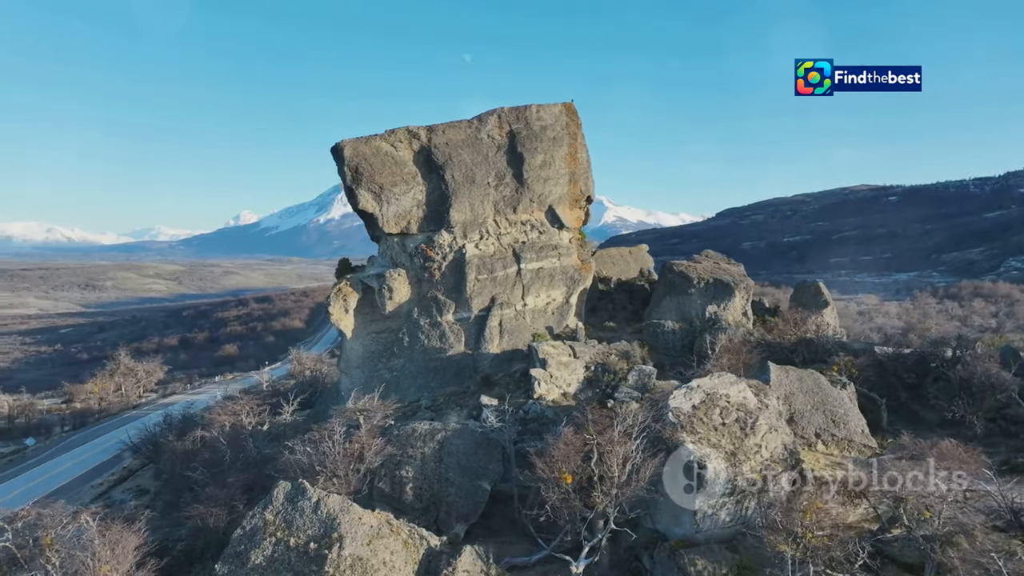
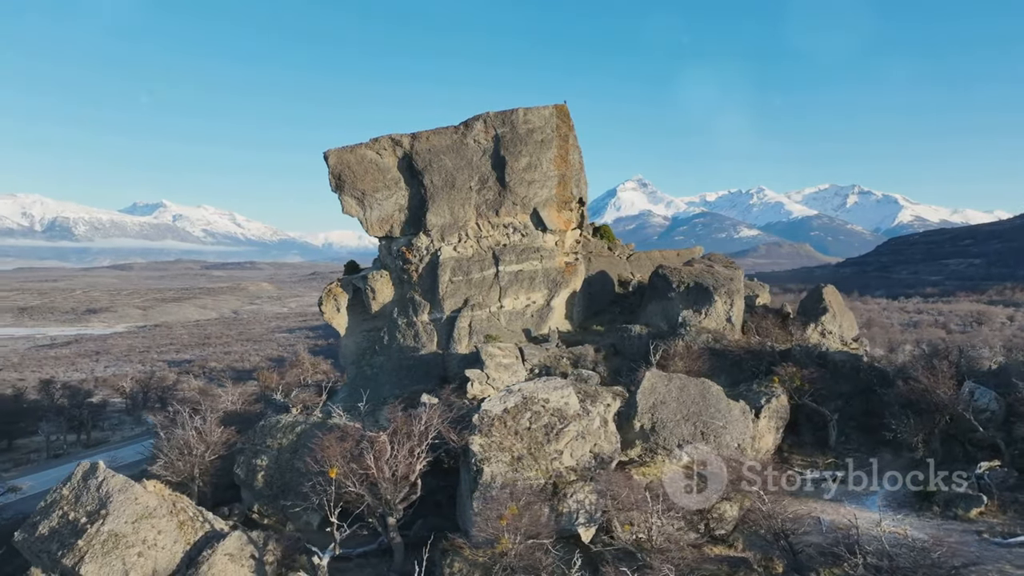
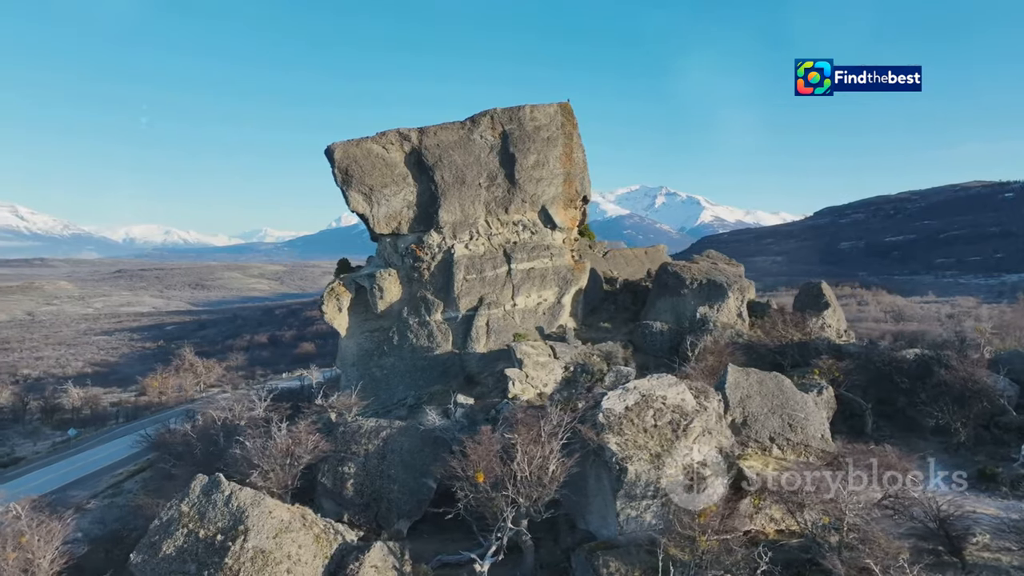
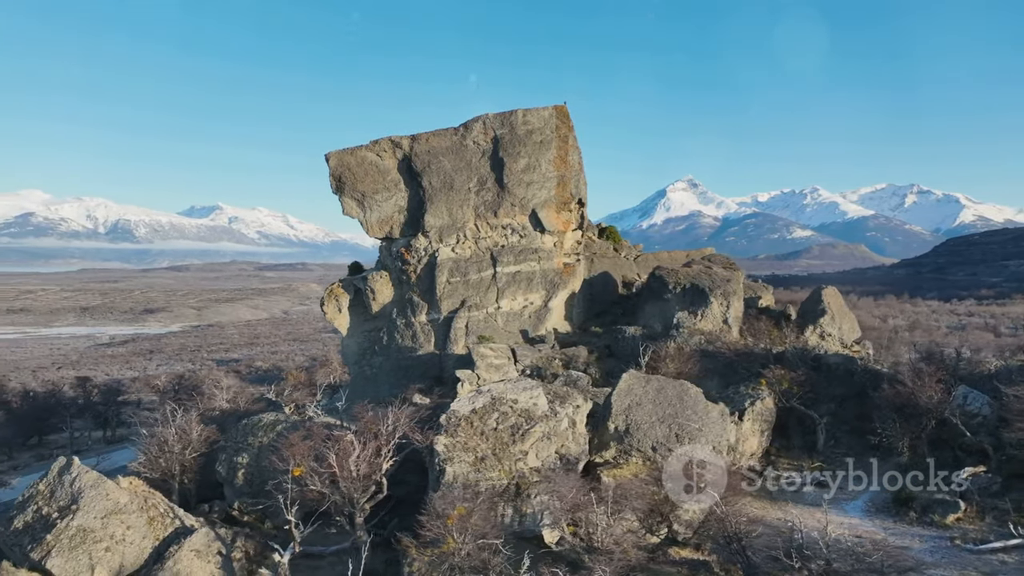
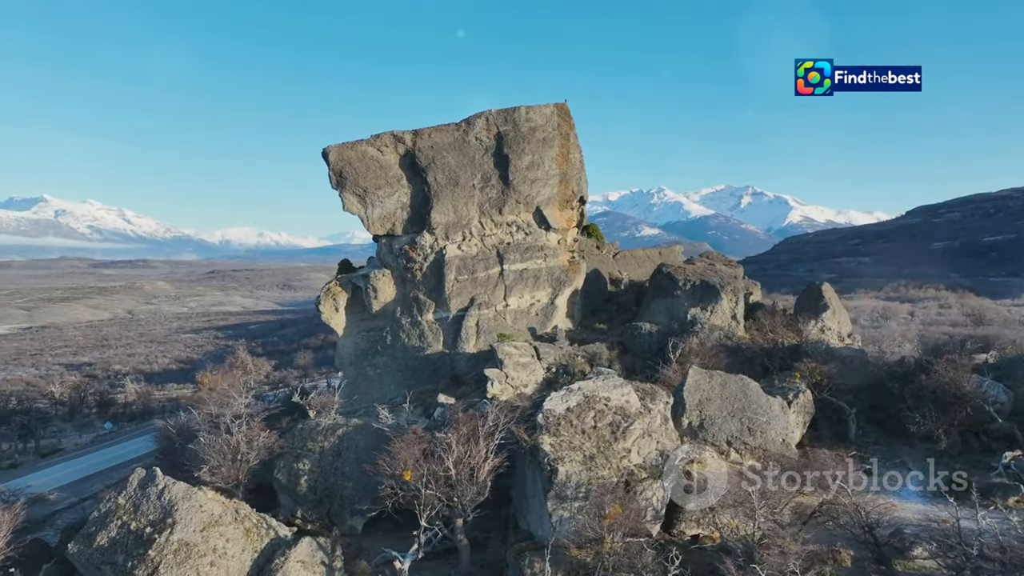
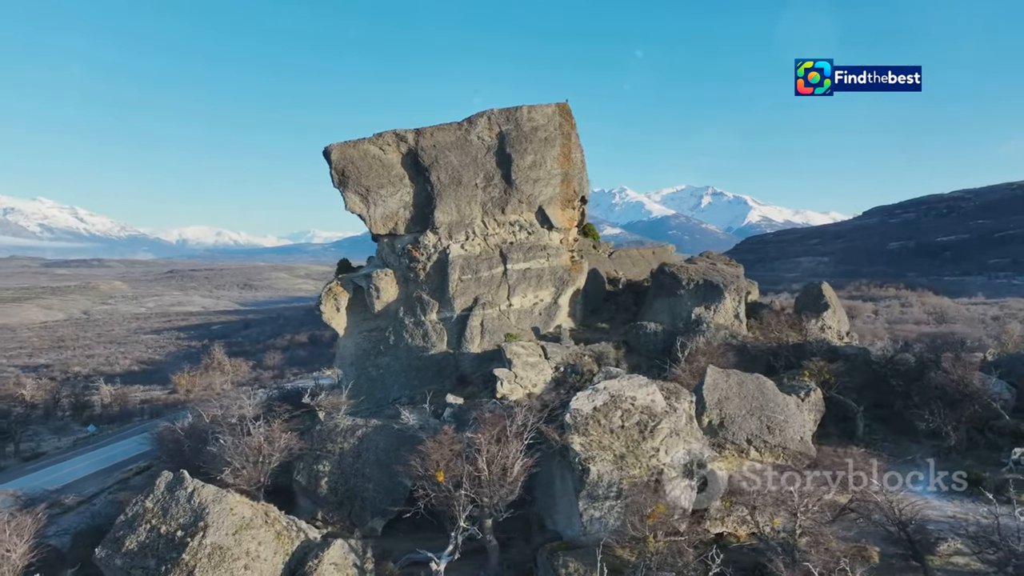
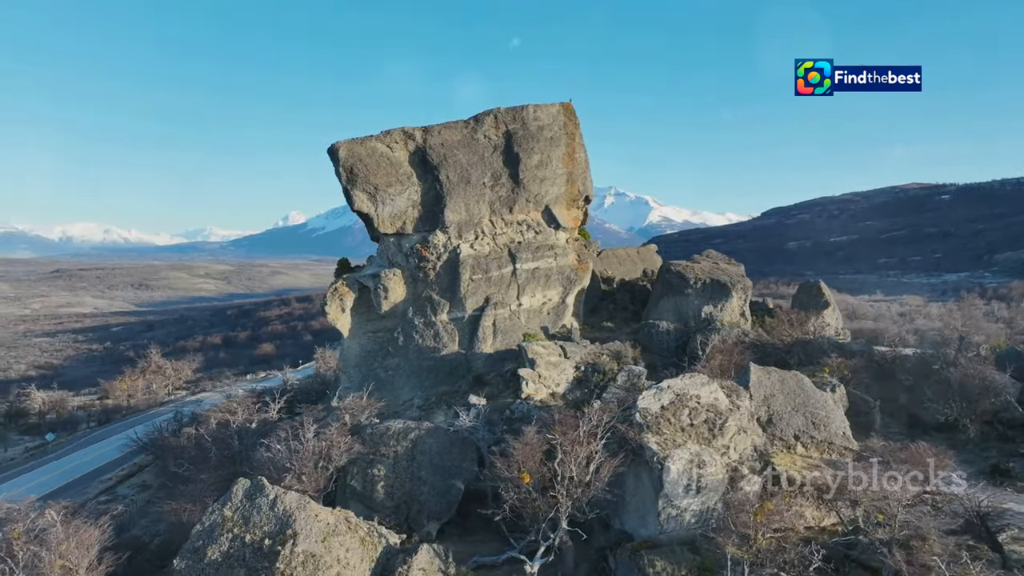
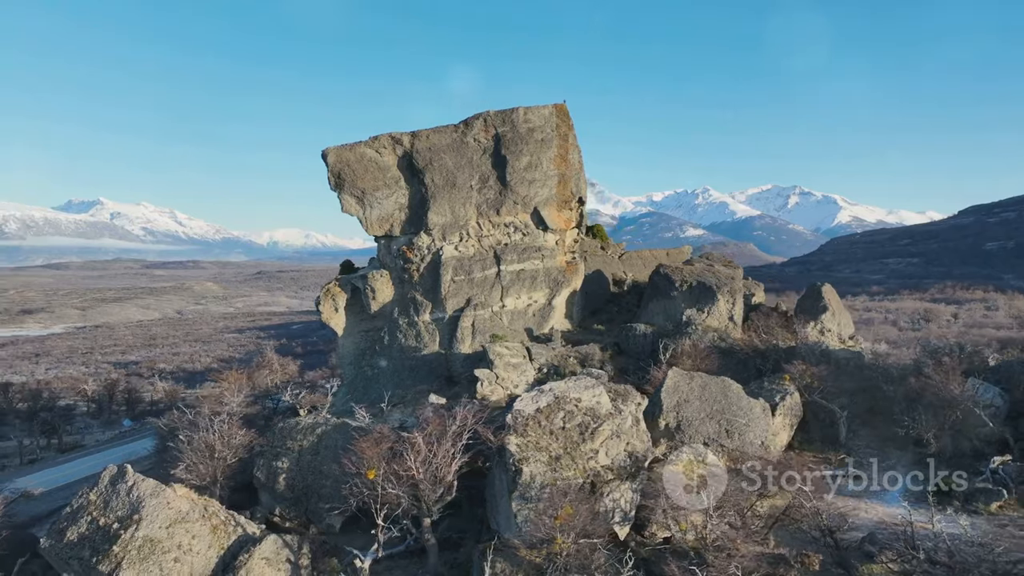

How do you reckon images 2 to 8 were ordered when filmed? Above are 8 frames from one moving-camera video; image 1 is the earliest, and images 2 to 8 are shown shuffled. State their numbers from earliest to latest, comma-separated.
7, 3, 6, 5, 8, 2, 4
